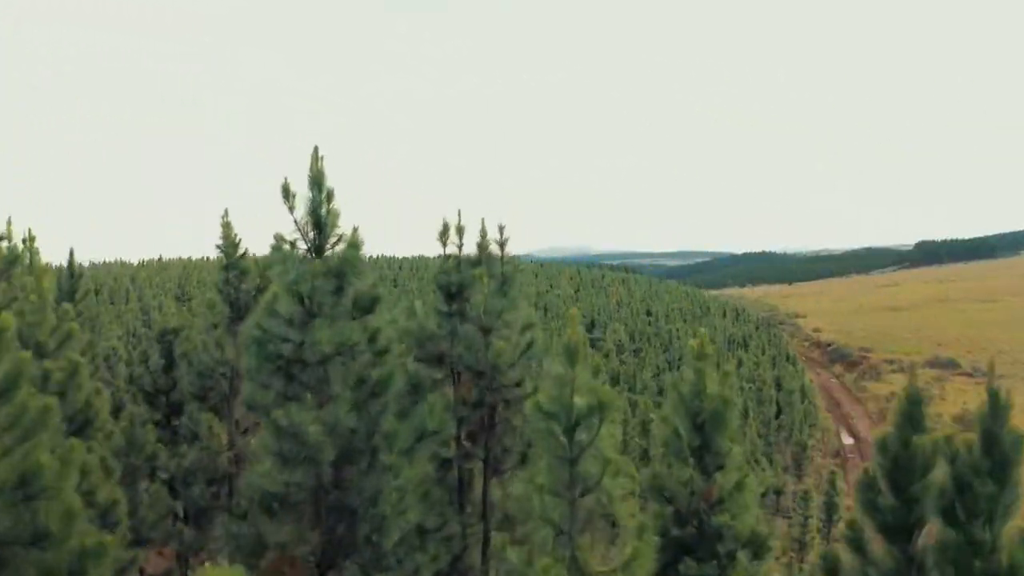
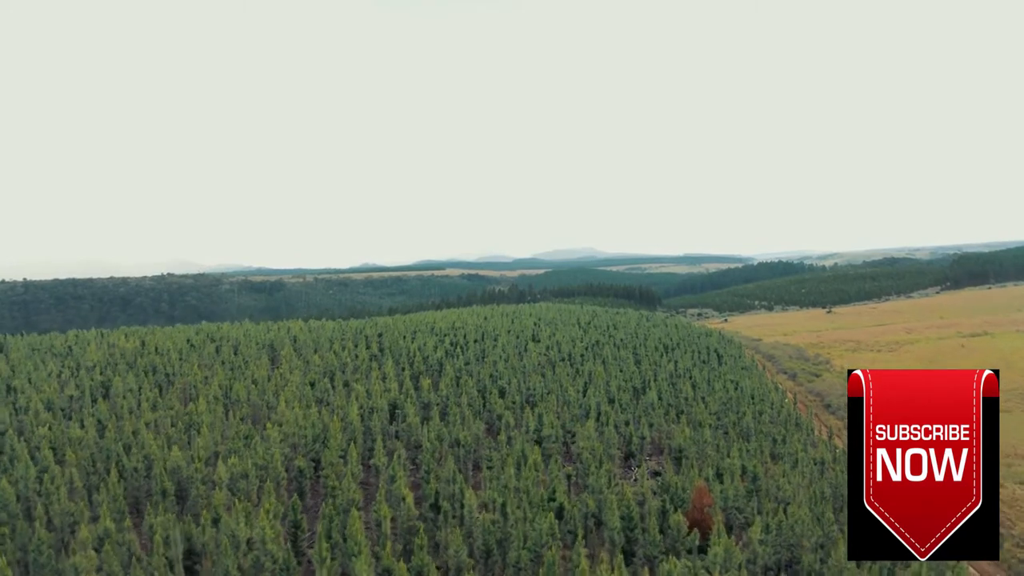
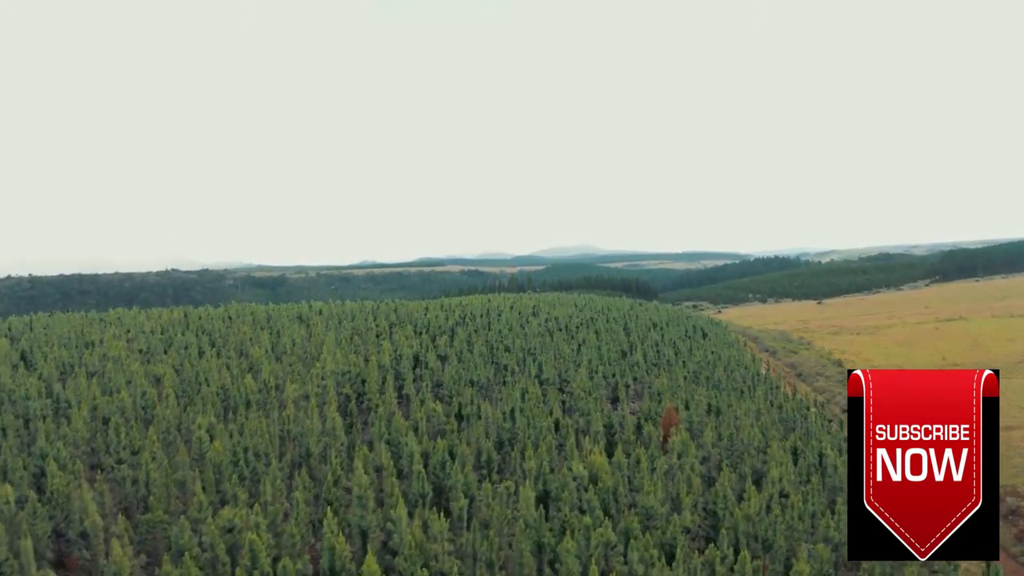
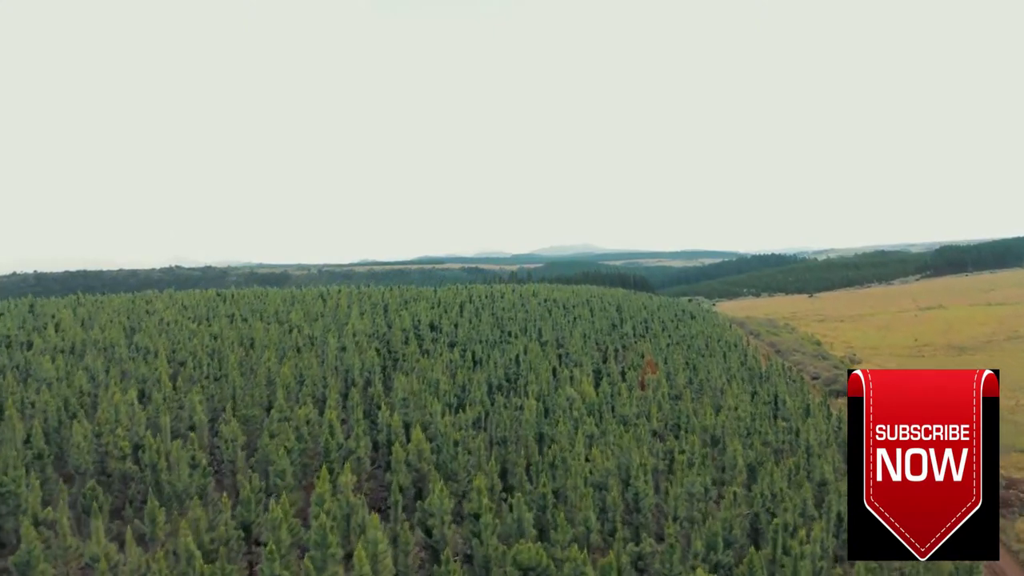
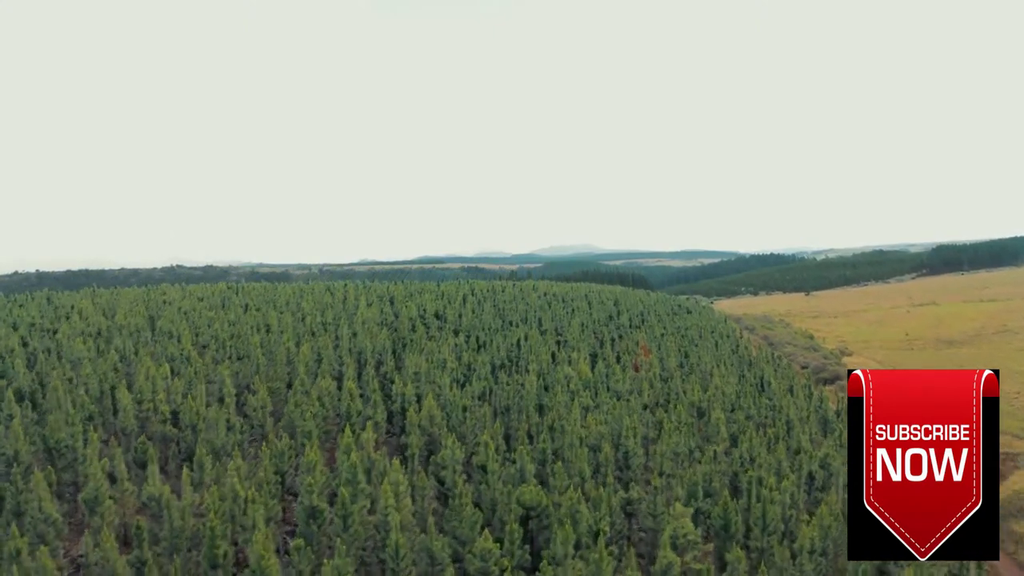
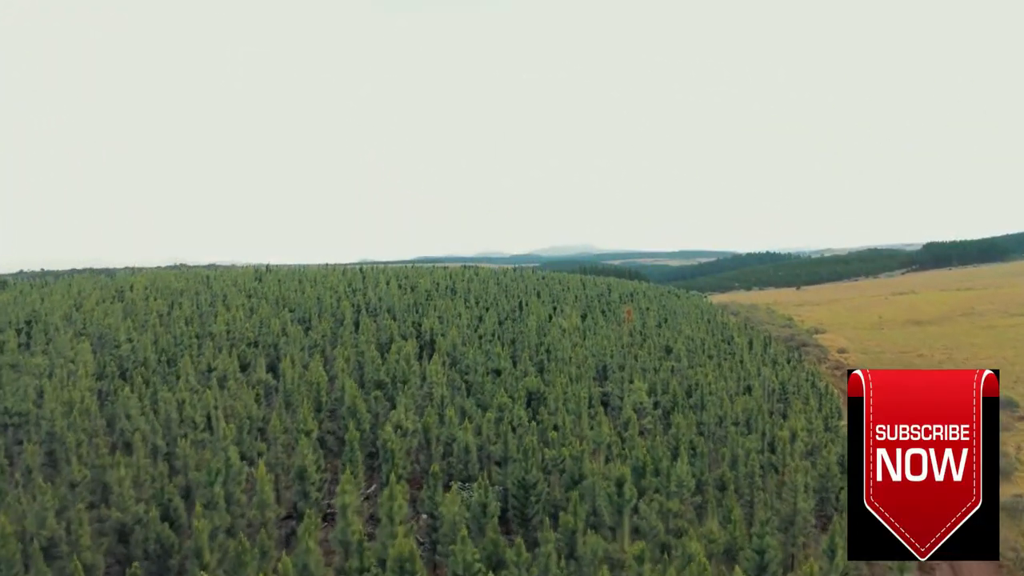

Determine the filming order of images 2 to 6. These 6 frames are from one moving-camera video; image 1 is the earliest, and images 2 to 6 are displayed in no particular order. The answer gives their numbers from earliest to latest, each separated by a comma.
6, 5, 4, 3, 2
